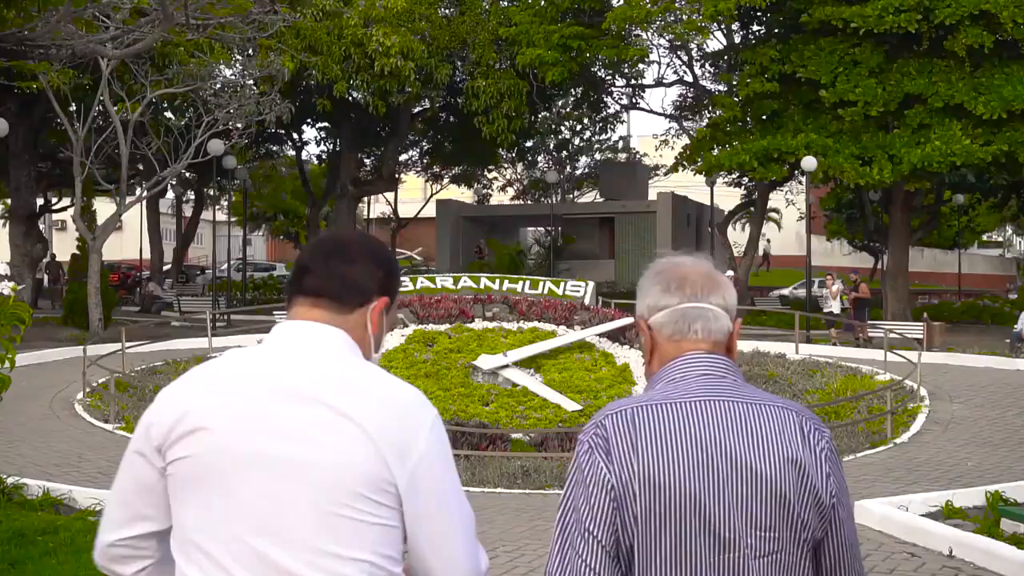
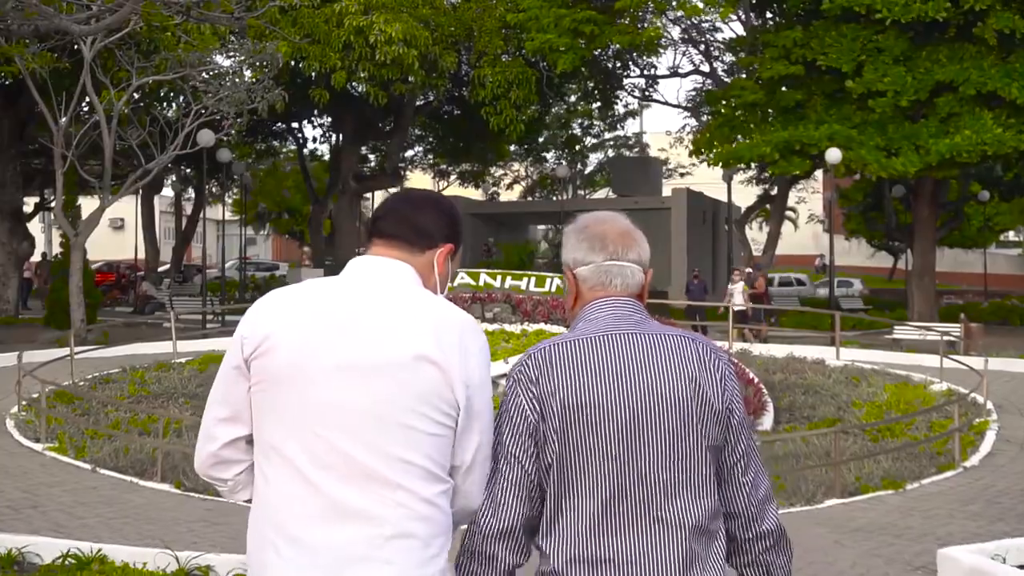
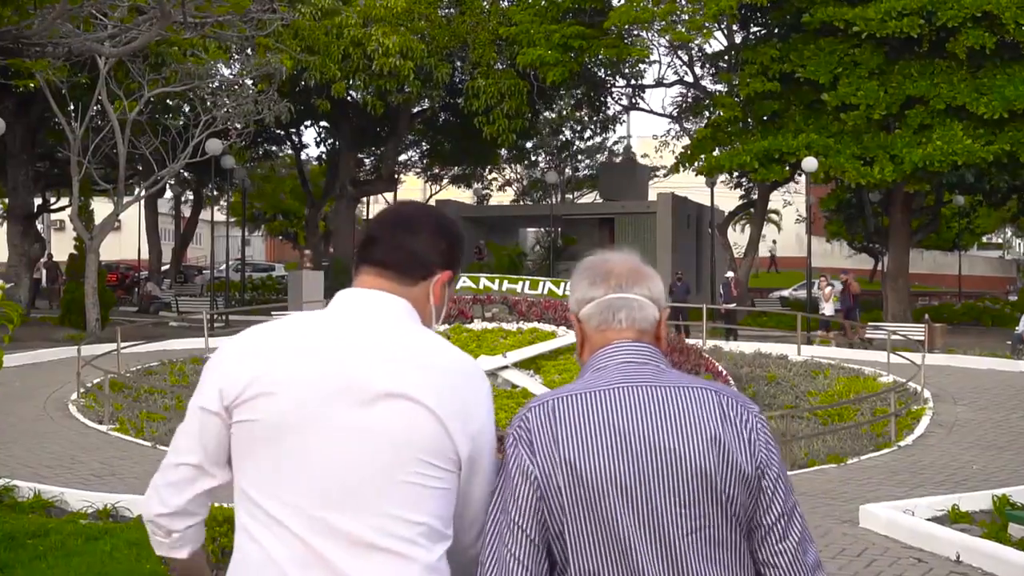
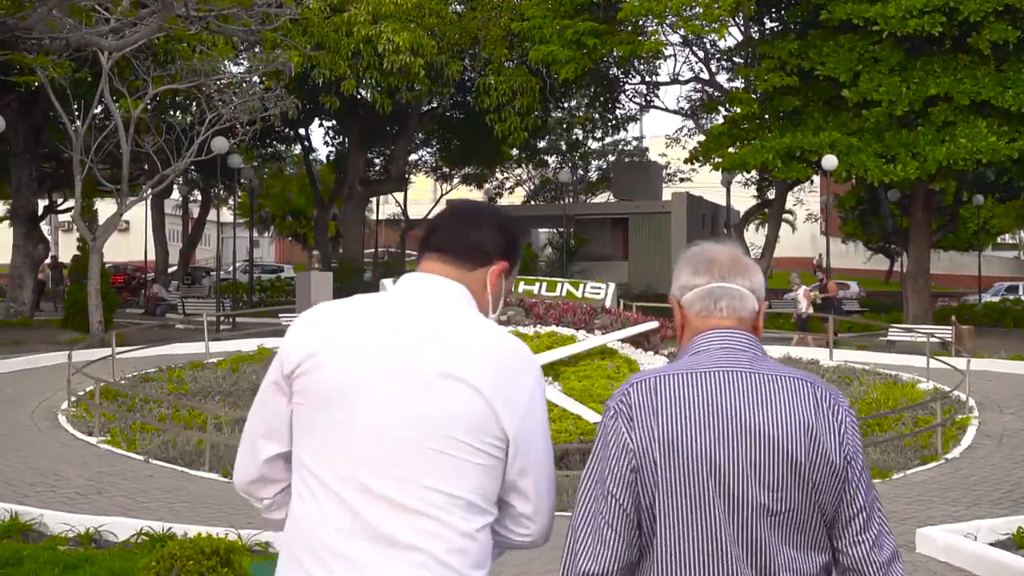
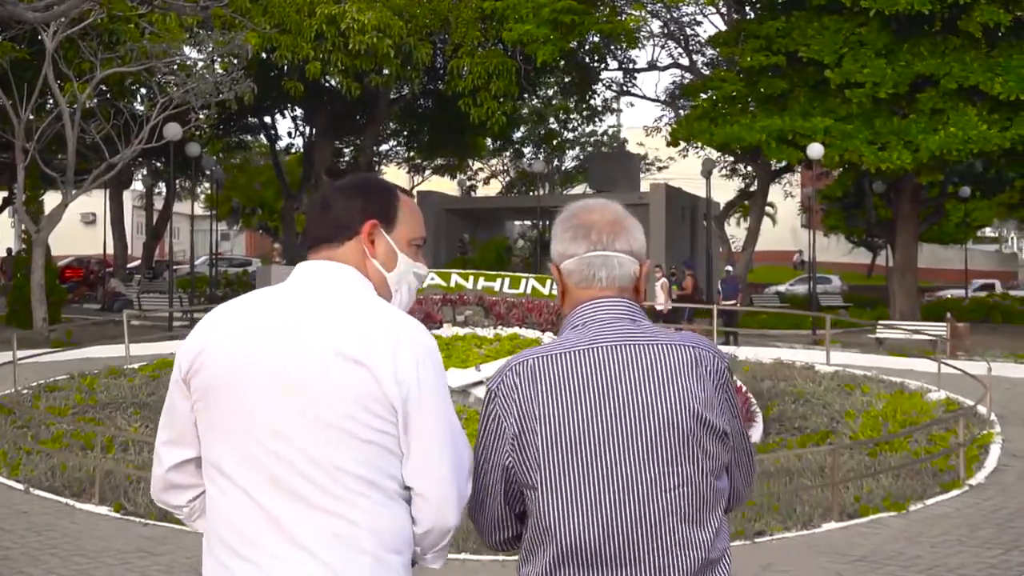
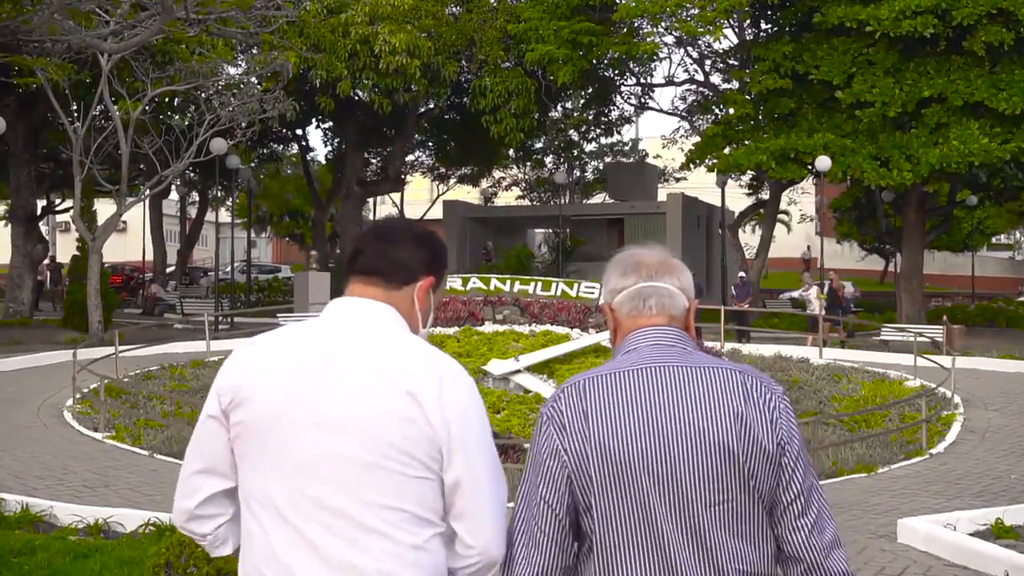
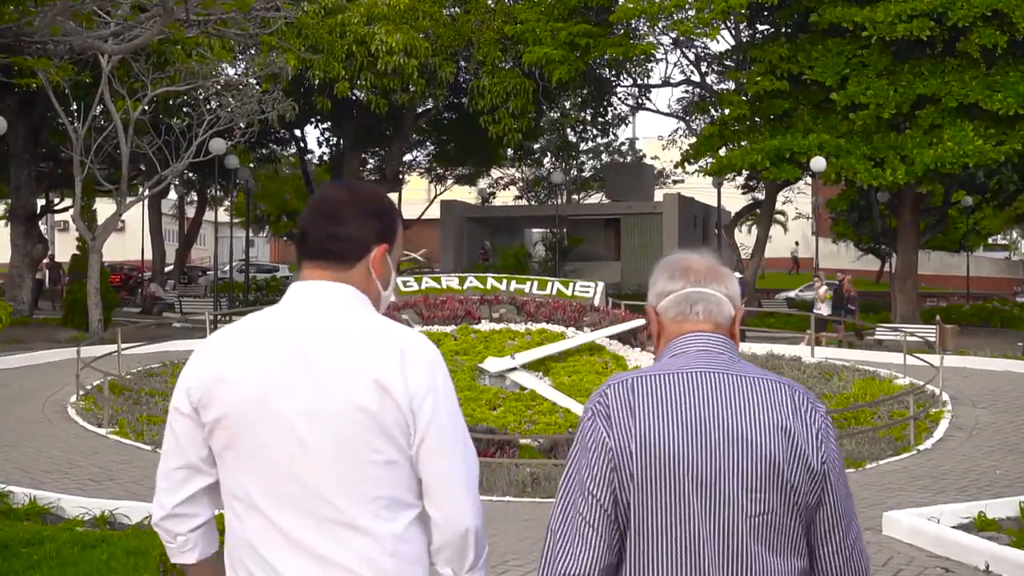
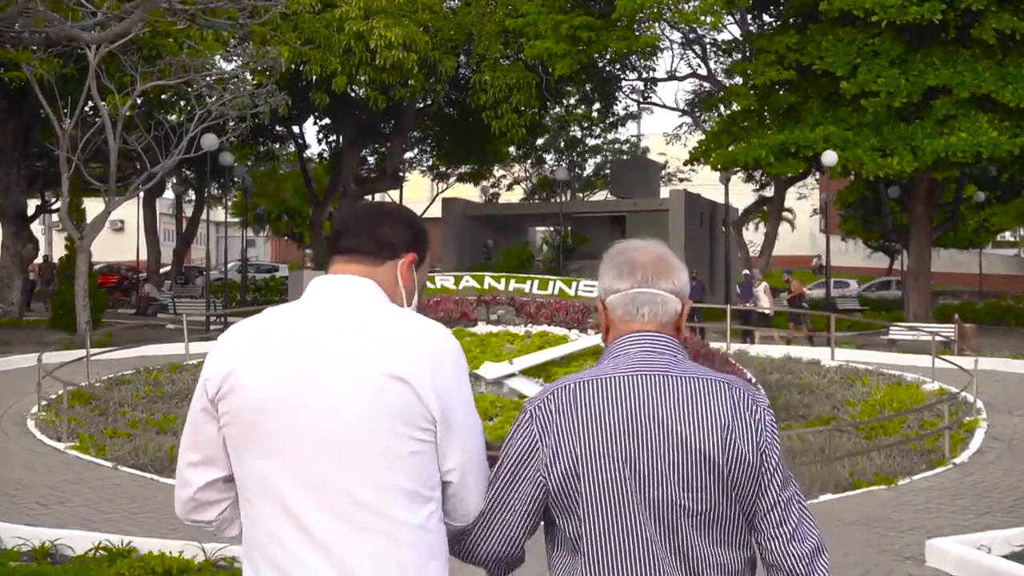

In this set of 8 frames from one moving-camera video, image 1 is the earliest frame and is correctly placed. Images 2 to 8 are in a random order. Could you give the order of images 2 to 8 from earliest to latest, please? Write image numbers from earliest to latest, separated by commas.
3, 7, 6, 4, 8, 2, 5
